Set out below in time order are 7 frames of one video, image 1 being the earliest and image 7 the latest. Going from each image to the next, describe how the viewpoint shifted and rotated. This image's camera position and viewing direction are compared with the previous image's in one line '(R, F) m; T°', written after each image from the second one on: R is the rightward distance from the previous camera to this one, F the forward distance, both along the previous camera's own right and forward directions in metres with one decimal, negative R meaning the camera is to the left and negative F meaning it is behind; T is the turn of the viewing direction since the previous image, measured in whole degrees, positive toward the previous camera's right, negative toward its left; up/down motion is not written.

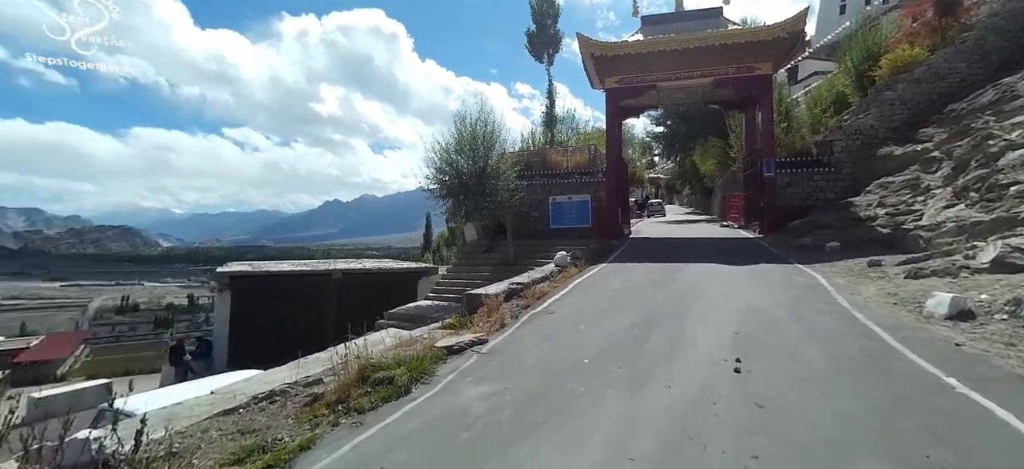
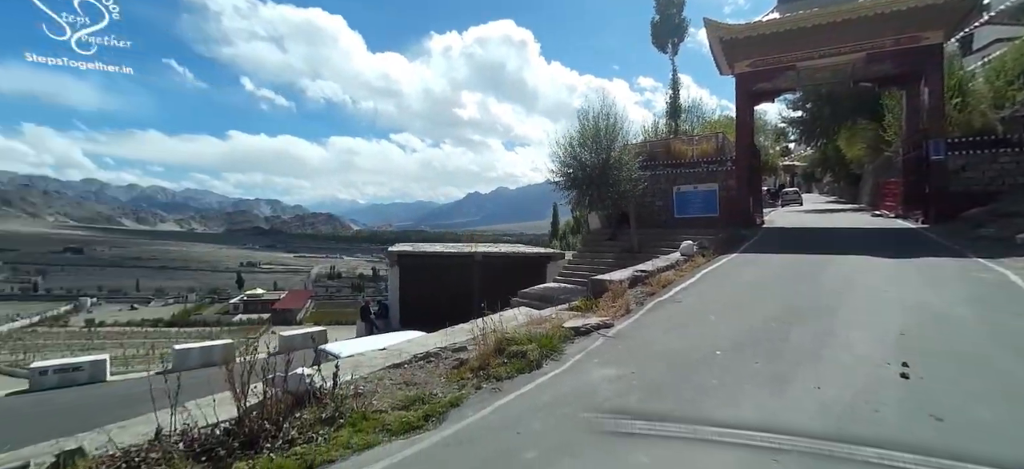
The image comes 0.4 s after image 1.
(+0.2, -0.7) m; -15°
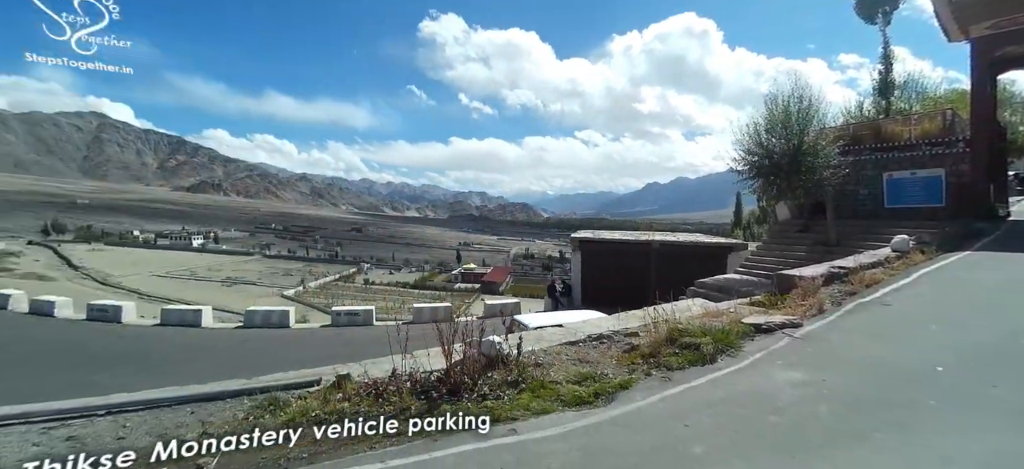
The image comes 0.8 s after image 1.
(-0.1, -0.6) m; -19°
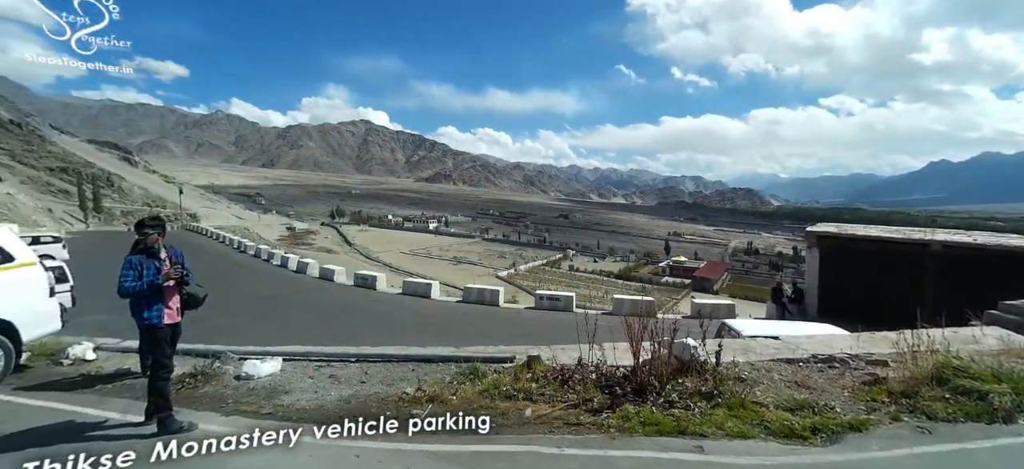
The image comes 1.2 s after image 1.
(+0.1, +0.2) m; -25°
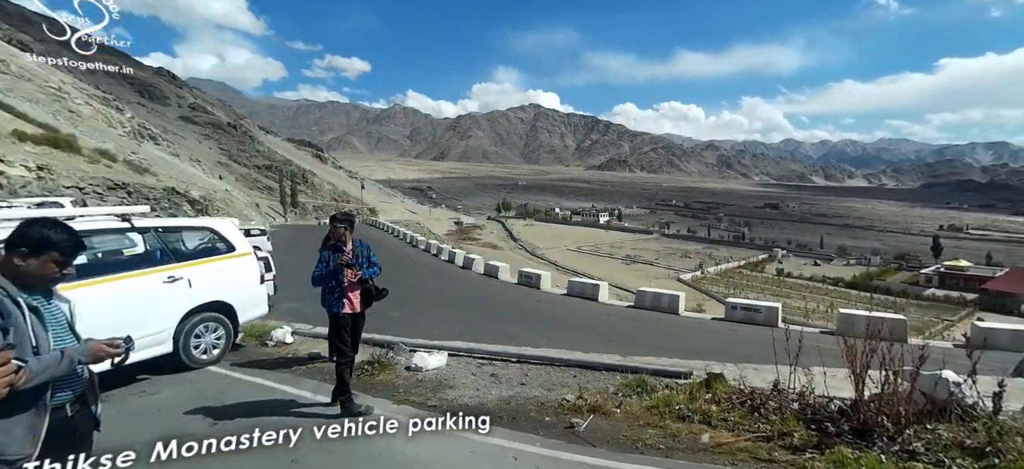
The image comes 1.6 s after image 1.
(-0.2, +0.6) m; -18°
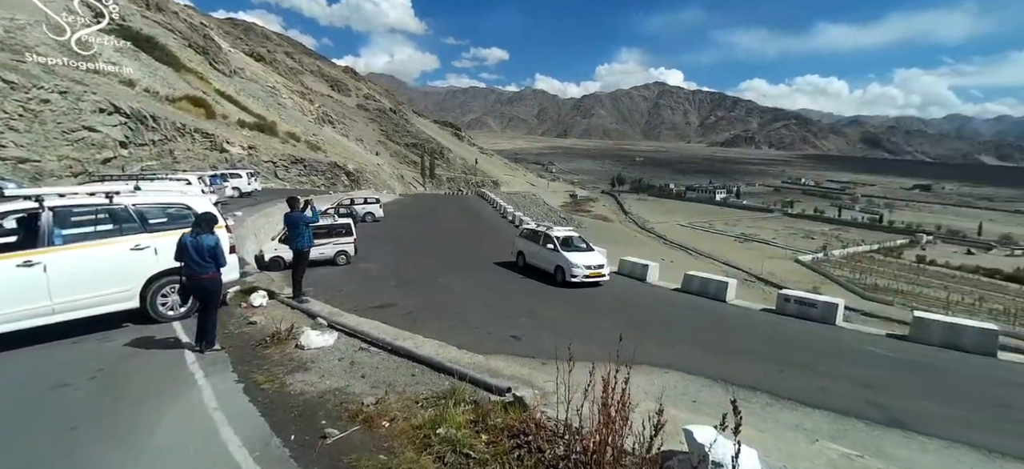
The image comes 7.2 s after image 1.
(+2.1, -0.5) m; -37°
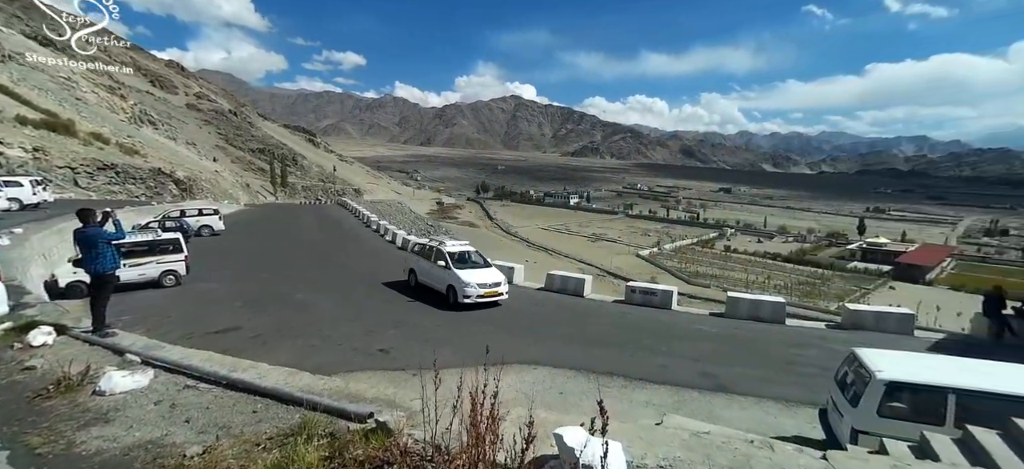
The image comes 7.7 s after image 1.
(+0.1, +0.3) m; +15°
